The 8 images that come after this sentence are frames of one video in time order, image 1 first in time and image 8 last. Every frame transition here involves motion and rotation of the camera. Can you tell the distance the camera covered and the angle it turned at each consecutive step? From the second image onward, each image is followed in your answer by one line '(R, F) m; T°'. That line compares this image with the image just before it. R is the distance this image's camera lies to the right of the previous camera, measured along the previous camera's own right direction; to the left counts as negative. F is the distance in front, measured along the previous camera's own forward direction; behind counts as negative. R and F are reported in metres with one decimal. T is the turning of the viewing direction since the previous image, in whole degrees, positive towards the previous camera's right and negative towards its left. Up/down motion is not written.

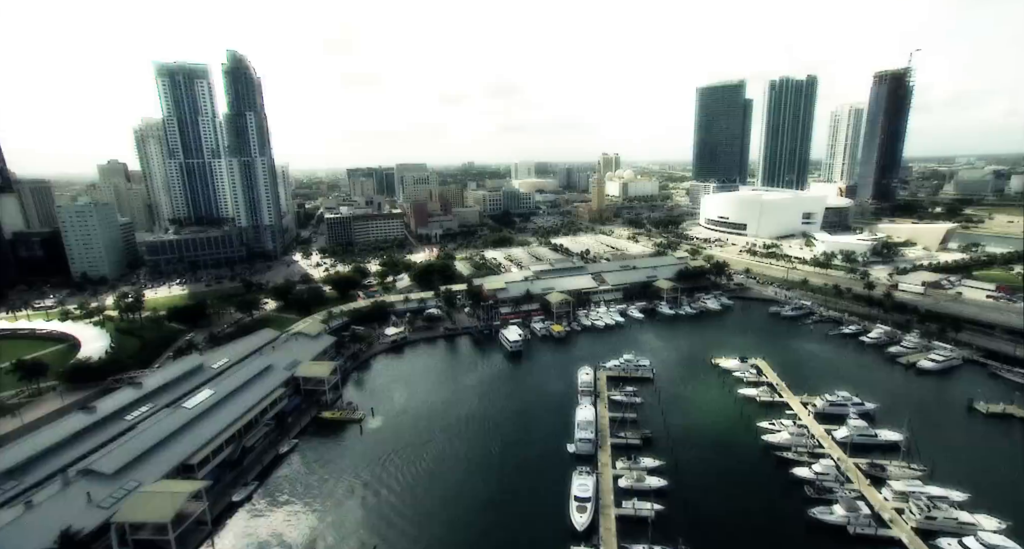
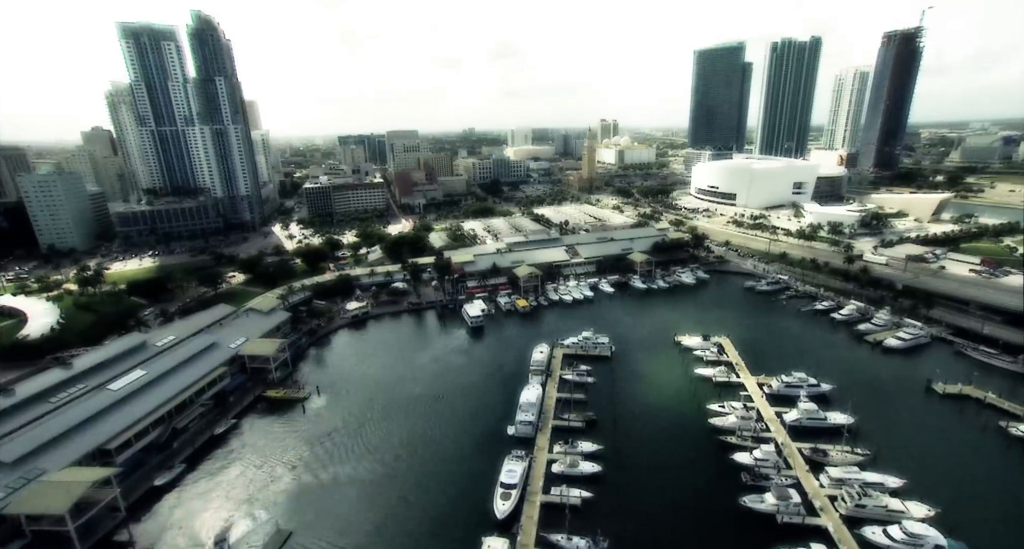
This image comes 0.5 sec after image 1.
(+4.6, +1.6) m; 0°
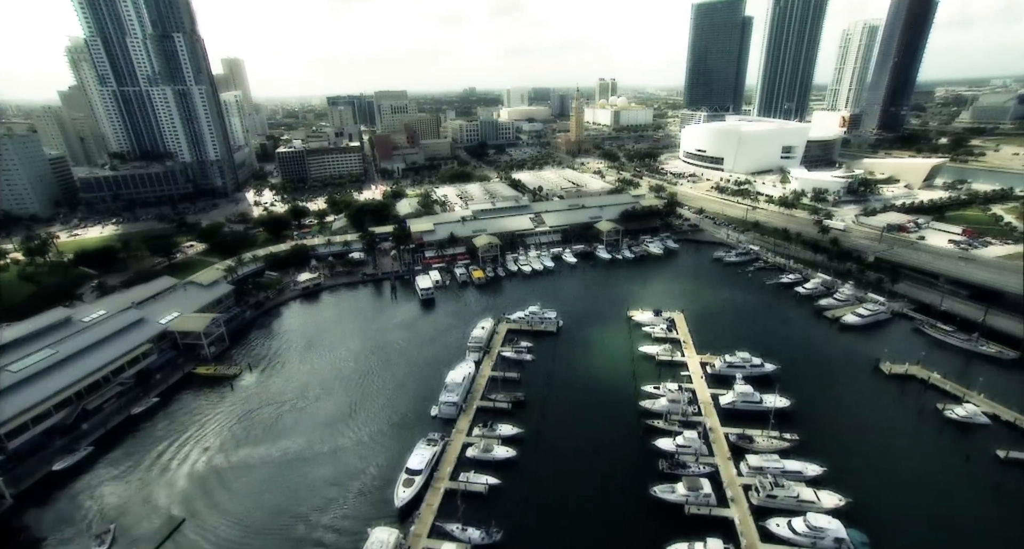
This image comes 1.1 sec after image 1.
(+5.7, +1.9) m; 0°
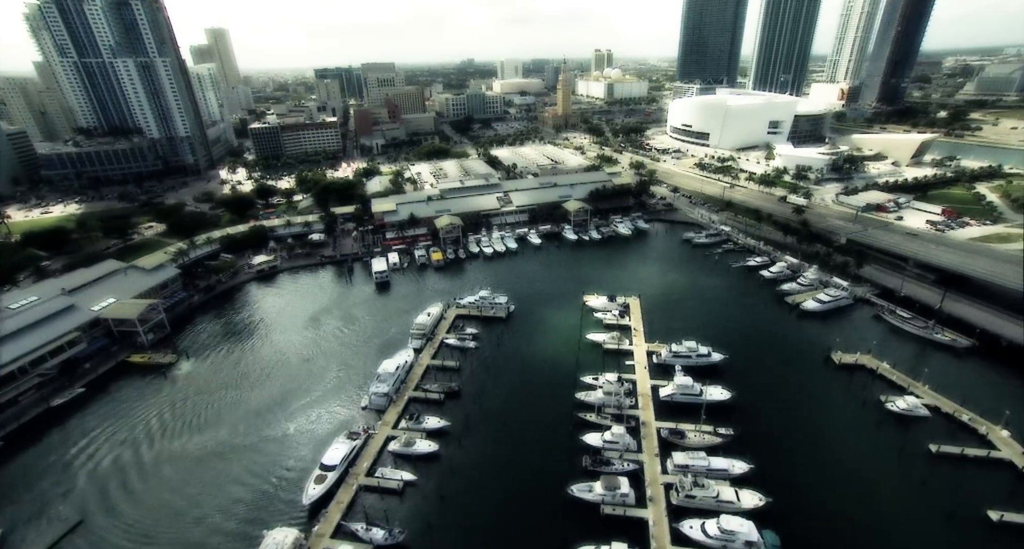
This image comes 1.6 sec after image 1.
(+4.8, +1.5) m; 0°
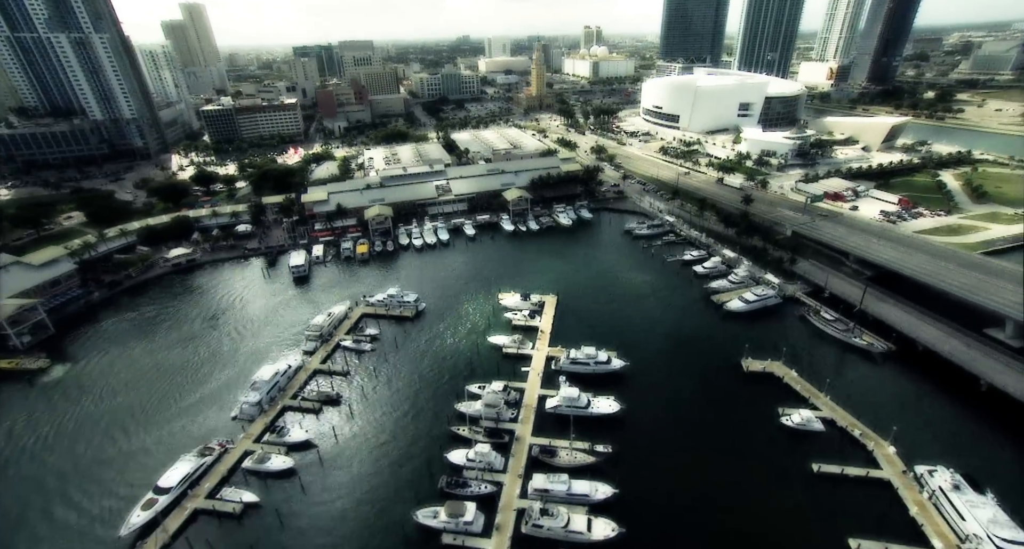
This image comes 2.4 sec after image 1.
(+8.0, +2.3) m; 0°
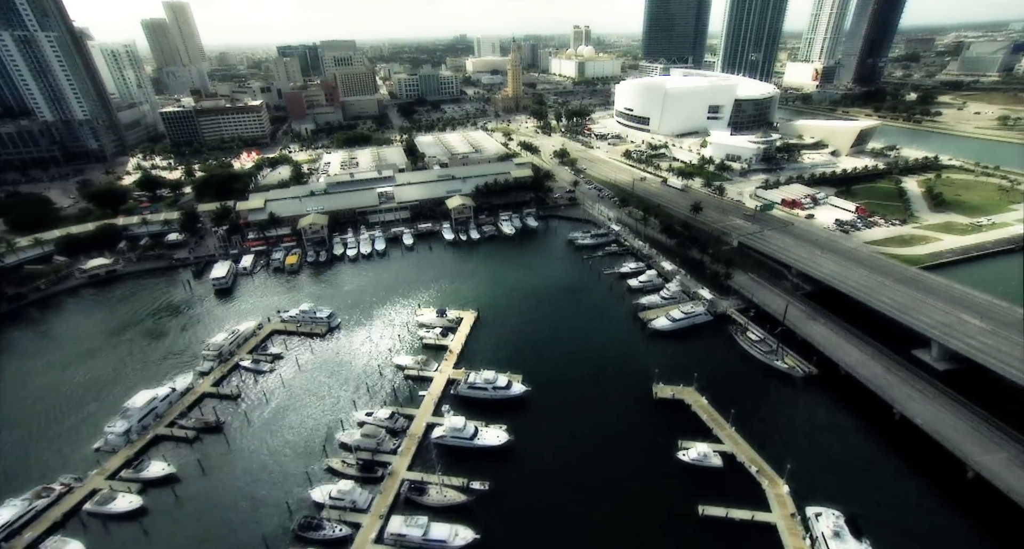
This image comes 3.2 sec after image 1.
(+7.0, +1.9) m; 0°
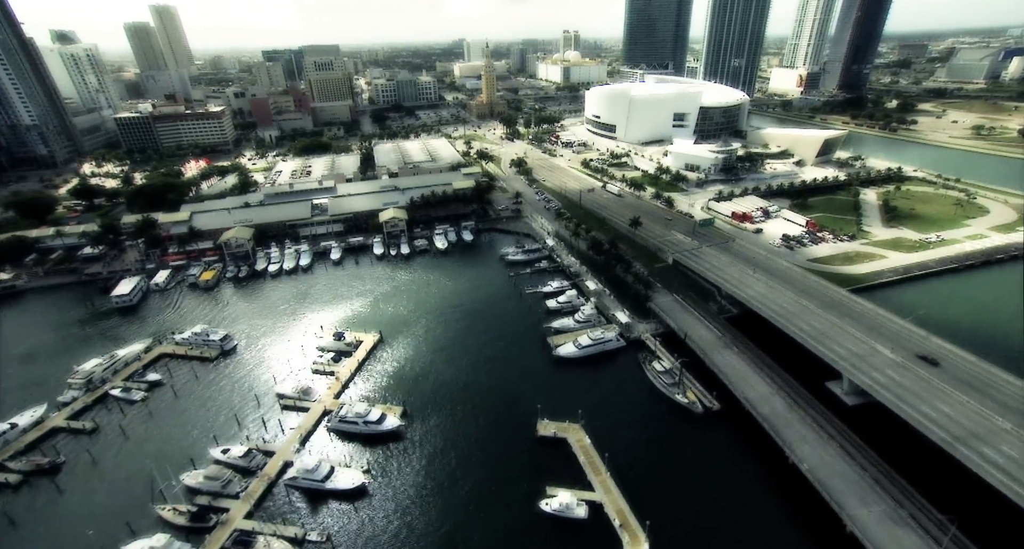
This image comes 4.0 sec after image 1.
(+7.9, +2.1) m; 0°
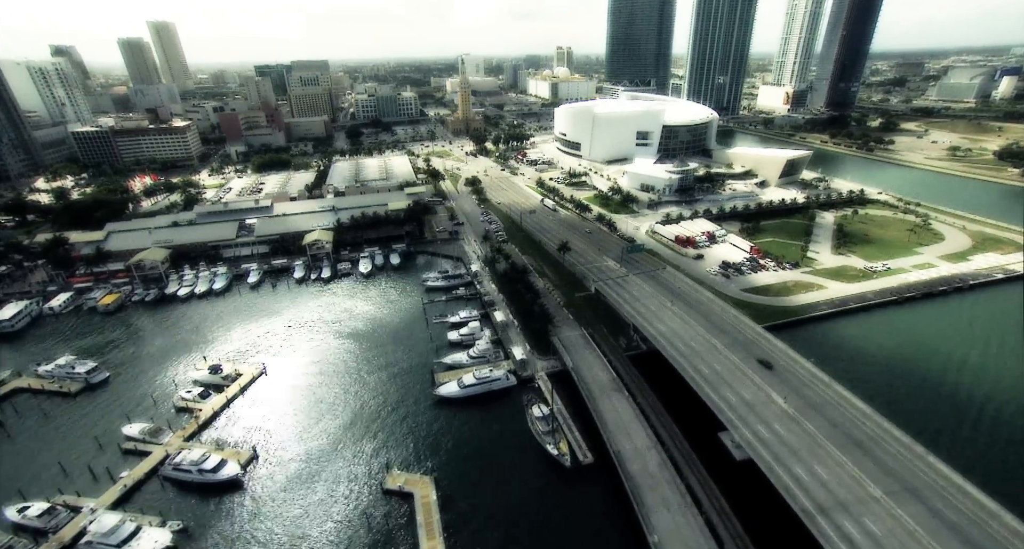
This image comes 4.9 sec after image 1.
(+8.9, +2.4) m; -1°
